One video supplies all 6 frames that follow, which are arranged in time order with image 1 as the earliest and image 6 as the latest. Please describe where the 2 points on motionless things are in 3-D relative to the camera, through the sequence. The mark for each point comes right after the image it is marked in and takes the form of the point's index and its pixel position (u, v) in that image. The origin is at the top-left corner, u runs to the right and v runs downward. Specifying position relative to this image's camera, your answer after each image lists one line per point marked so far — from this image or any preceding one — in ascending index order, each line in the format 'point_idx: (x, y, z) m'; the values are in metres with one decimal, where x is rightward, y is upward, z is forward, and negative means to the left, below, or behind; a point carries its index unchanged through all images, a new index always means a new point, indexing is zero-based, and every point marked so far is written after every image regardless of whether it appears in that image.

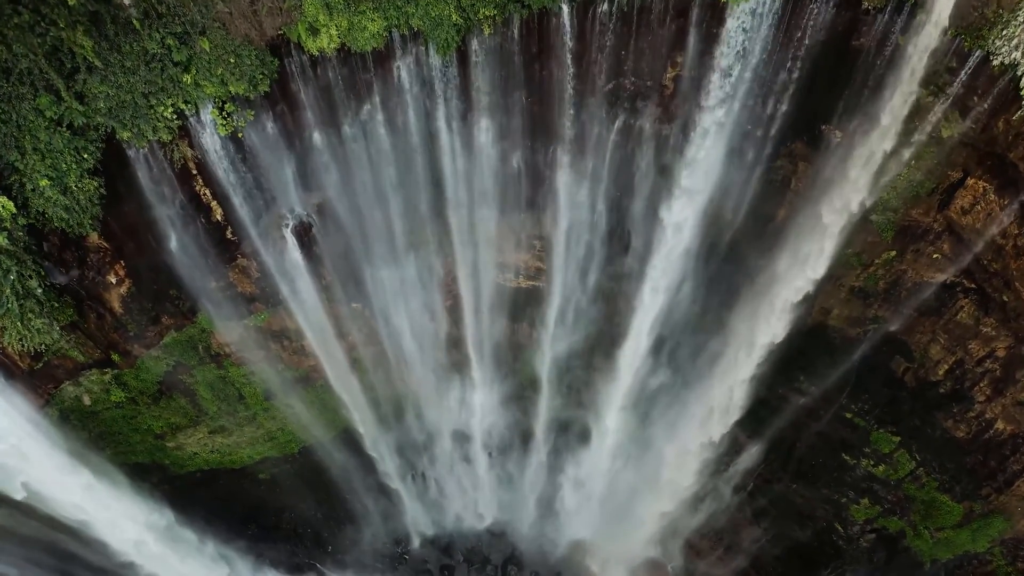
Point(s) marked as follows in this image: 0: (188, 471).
0: (-6.5, -3.7, +12.8) m
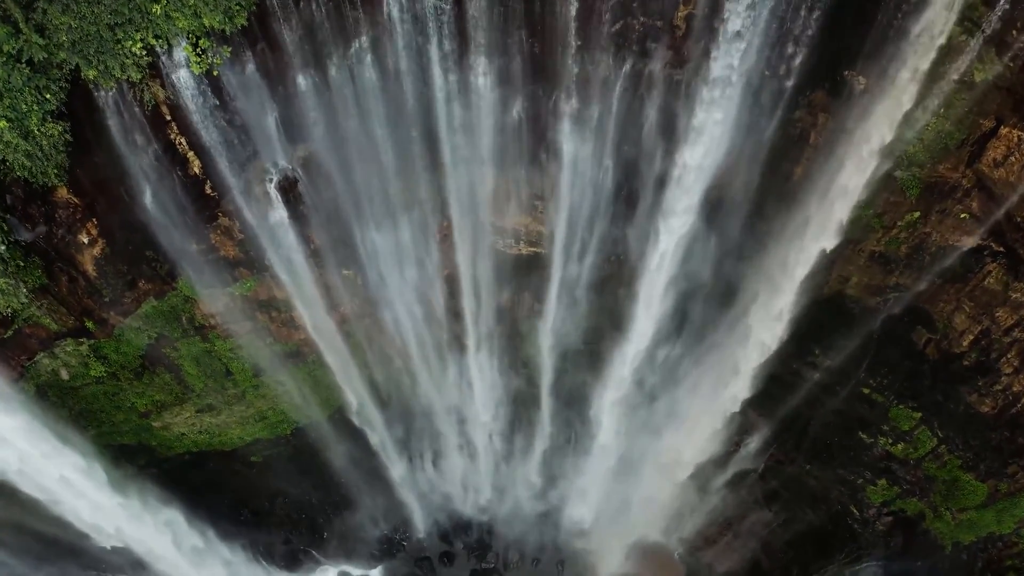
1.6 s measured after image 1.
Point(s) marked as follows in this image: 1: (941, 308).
0: (-6.5, -3.2, +12.2) m
1: (+6.6, -0.4, +9.8) m
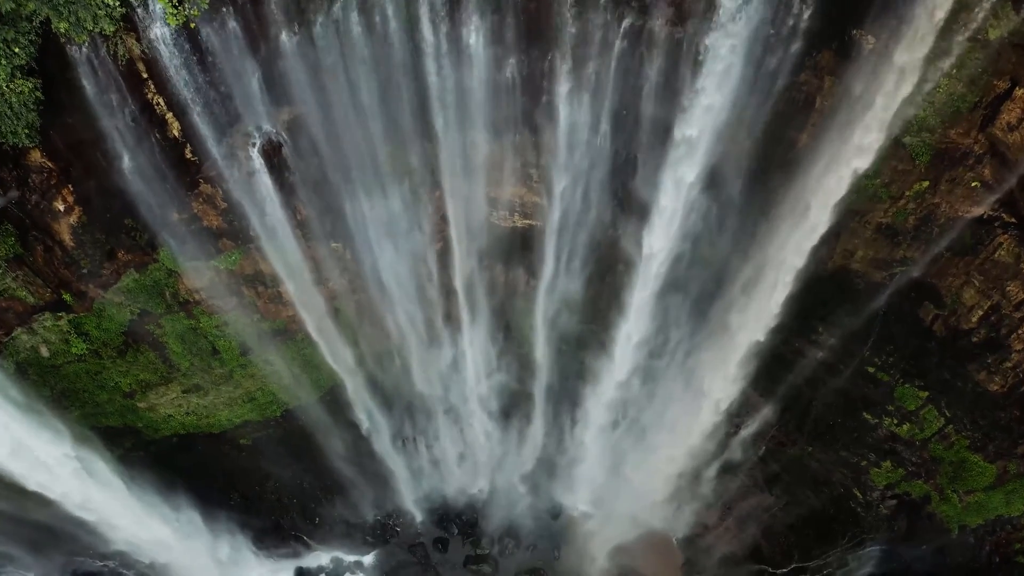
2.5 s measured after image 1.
0: (-6.6, -2.8, +11.8) m
1: (+6.6, +0.1, +9.4) m
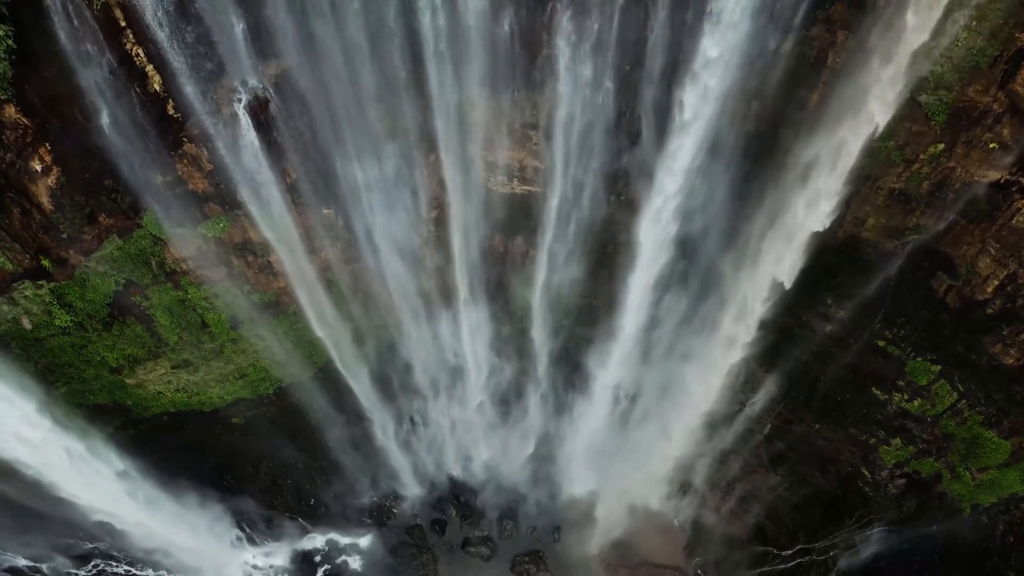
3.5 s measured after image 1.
0: (-6.6, -2.3, +11.5) m
1: (+6.5, +0.5, +9.1) m
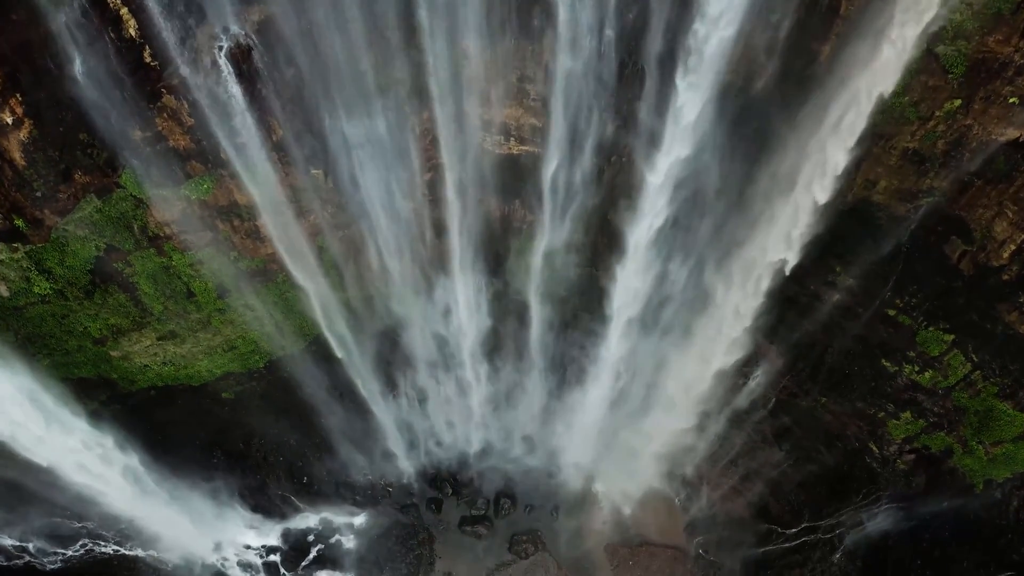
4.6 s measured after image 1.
0: (-6.6, -1.8, +11.2) m
1: (+6.5, +1.1, +8.7) m
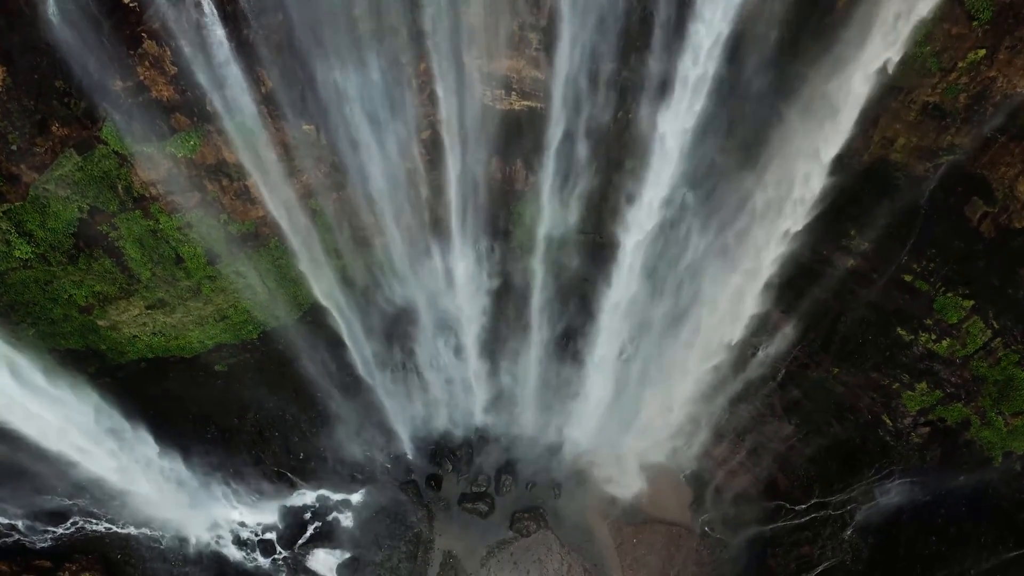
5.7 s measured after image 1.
0: (-6.6, -1.2, +10.8) m
1: (+6.5, +1.6, +8.3) m
